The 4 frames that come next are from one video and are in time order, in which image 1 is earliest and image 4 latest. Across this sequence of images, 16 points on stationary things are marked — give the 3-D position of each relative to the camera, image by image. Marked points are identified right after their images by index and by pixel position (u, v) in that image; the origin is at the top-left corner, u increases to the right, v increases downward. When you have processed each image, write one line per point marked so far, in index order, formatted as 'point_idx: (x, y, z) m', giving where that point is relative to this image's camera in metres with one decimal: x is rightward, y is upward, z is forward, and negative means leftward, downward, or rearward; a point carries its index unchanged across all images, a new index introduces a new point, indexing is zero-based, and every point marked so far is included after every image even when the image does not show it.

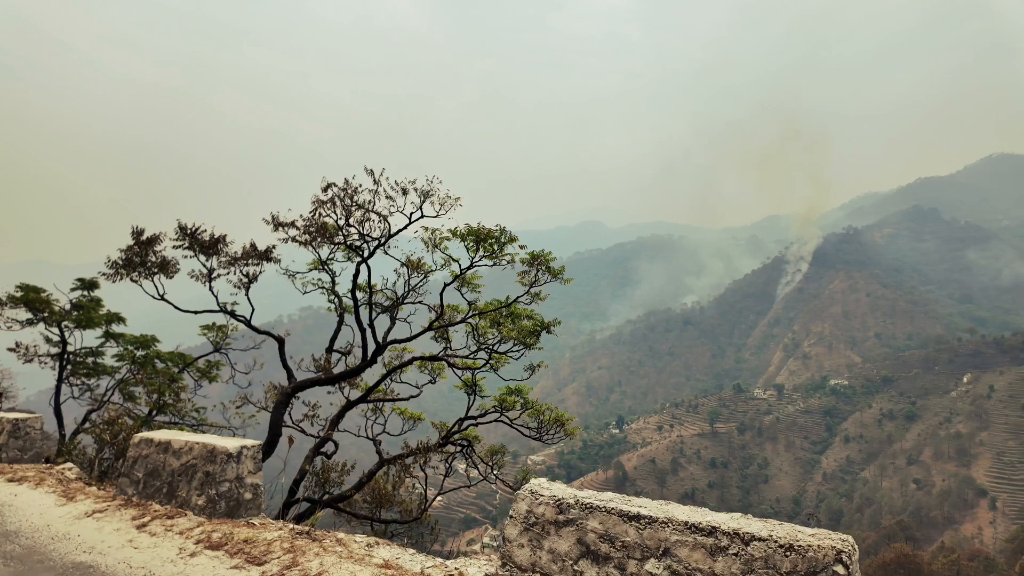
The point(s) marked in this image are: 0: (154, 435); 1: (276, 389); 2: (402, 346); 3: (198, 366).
0: (-2.9, -1.2, +4.6) m
1: (-4.0, -1.8, +9.7) m
2: (-2.0, -1.1, +10.5) m
3: (-9.1, -2.3, +16.5) m
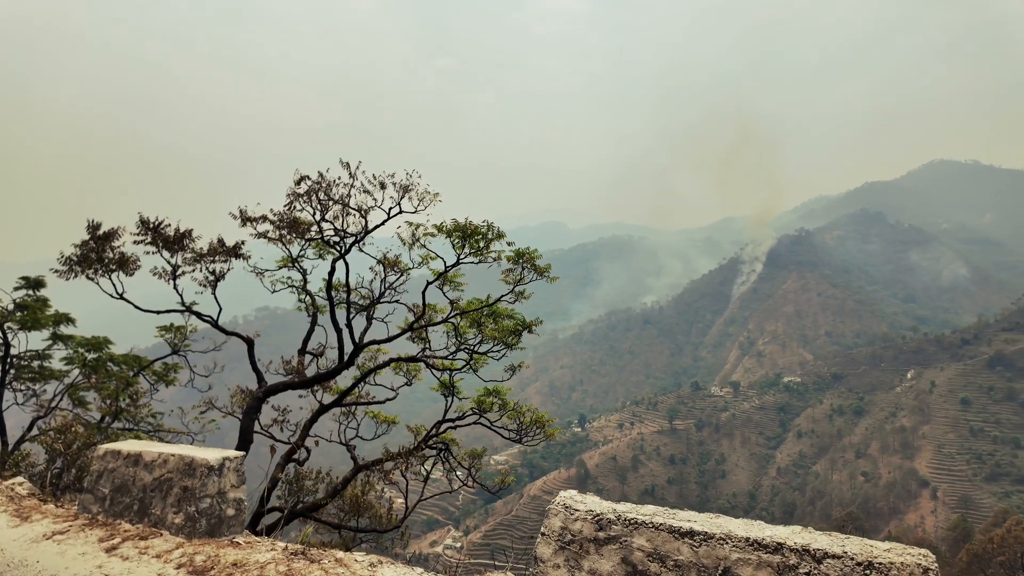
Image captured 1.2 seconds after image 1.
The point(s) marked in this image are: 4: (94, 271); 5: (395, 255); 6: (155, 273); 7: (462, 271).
0: (-2.9, -1.2, +4.2) m
1: (-4.4, -1.7, +9.2) m
2: (-2.4, -1.1, +10.2) m
3: (-9.9, -2.3, +15.7) m
4: (-5.3, +0.2, +7.3) m
5: (-1.9, +0.5, +8.9) m
6: (-4.9, +0.2, +7.8) m
7: (-0.7, +0.2, +8.0) m
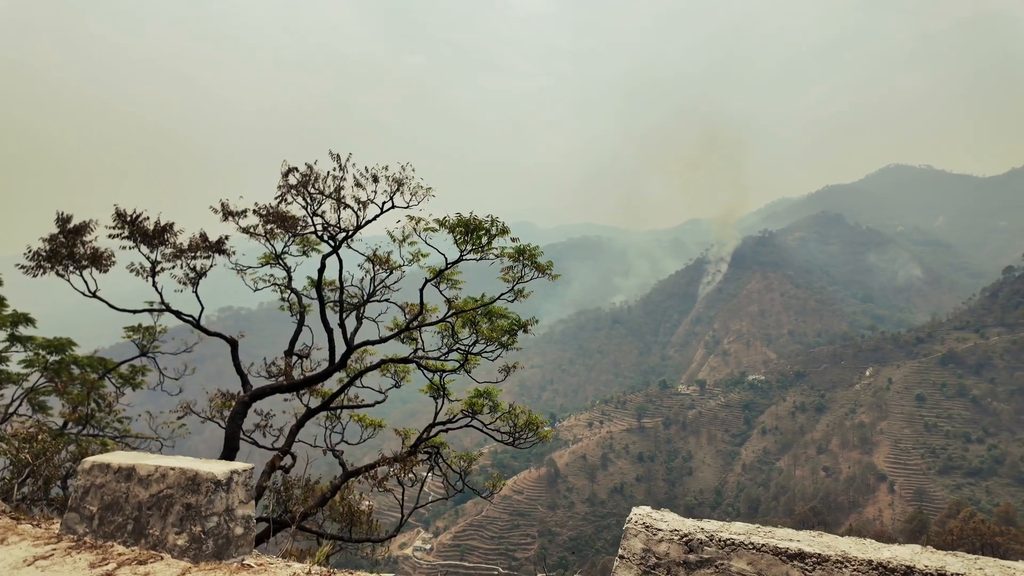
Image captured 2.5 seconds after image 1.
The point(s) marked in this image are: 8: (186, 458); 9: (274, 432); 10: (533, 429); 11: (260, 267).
0: (-2.7, -1.1, +3.8) m
1: (-4.4, -1.7, +8.7) m
2: (-2.6, -1.0, +9.8) m
3: (-10.3, -2.2, +14.9) m
4: (-5.3, +0.3, +6.7) m
5: (-1.9, +0.5, +8.6) m
6: (-4.9, +0.2, +7.3) m
7: (-0.7, +0.3, +7.7) m
8: (-2.1, -1.1, +3.6) m
9: (-3.8, -2.3, +9.2) m
10: (+0.4, -2.5, +9.9) m
11: (-4.0, +0.3, +9.0) m
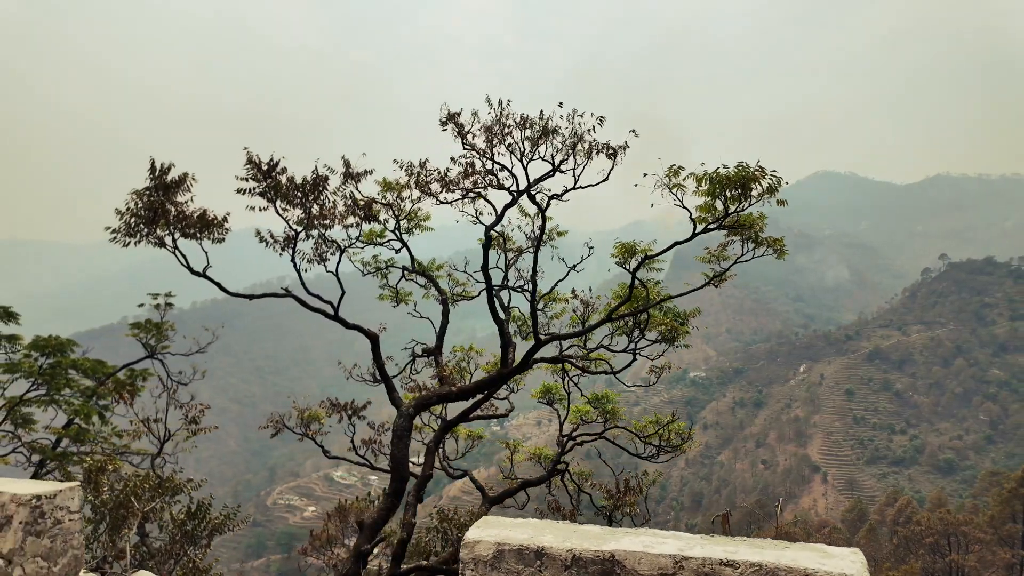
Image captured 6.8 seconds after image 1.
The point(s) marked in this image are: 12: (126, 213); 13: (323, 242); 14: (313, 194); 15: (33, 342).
0: (-0.2, -0.9, +2.2) m
1: (-2.3, -1.5, +7.0) m
2: (-0.6, -0.8, +8.2) m
3: (-8.7, -2.0, +12.6) m
4: (-3.0, +0.5, +4.9) m
5: (+0.2, +0.7, +7.1) m
6: (-2.7, +0.5, +5.5) m
7: (+1.5, +0.5, +6.3) m
8: (+0.4, -0.9, +2.1) m
9: (-1.8, -2.1, +7.4) m
10: (+2.4, -2.3, +8.5) m
11: (-1.9, +0.6, +7.2) m
12: (-3.1, +0.6, +4.6) m
13: (-1.8, +0.4, +5.5) m
14: (-1.8, +0.8, +4.9) m
15: (-9.6, -1.0, +11.2) m
